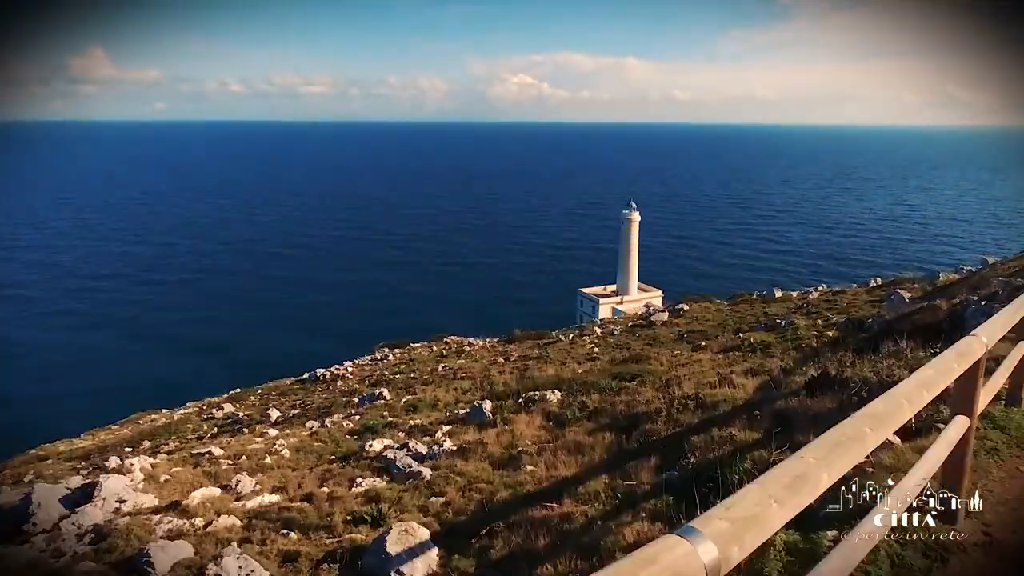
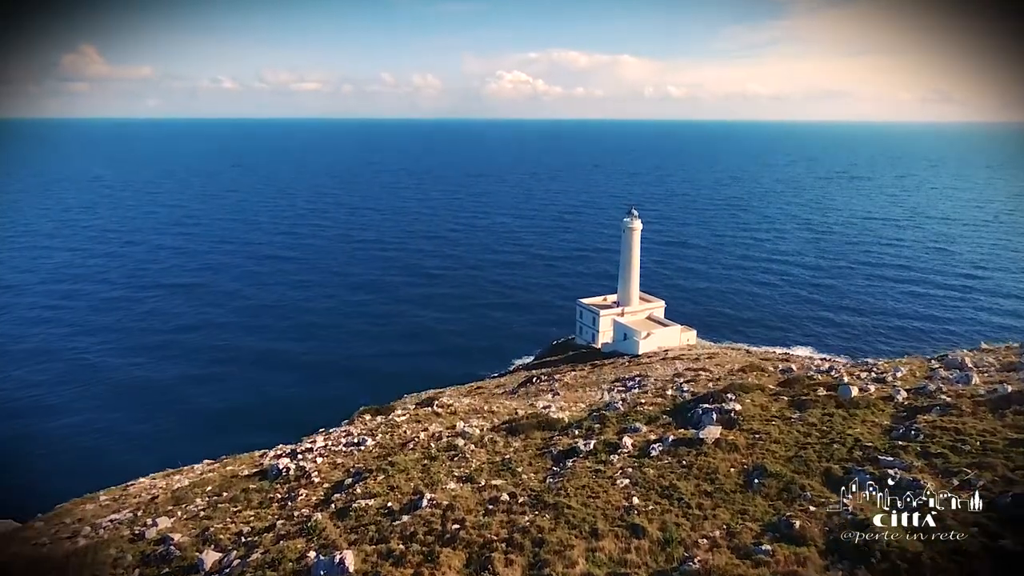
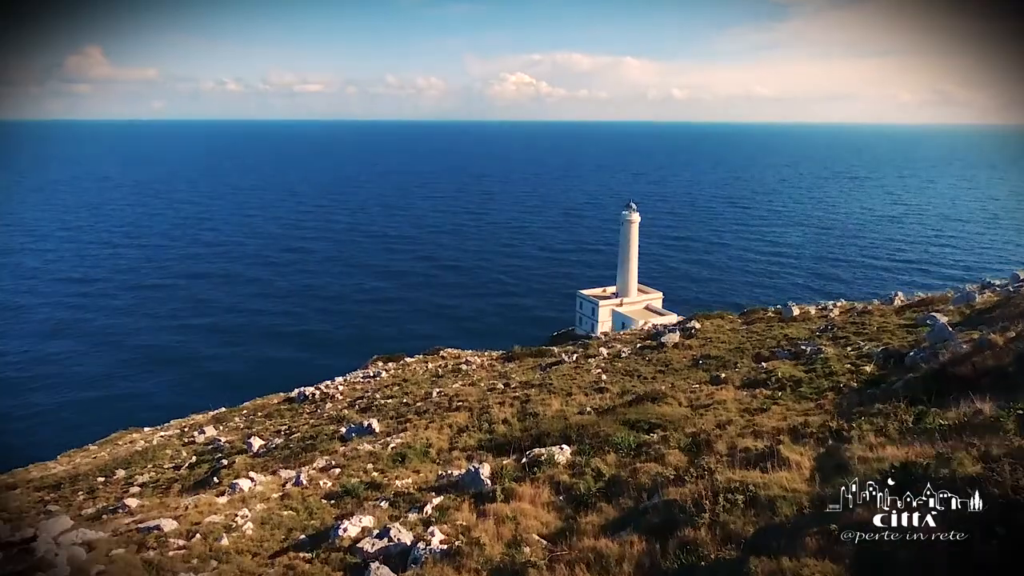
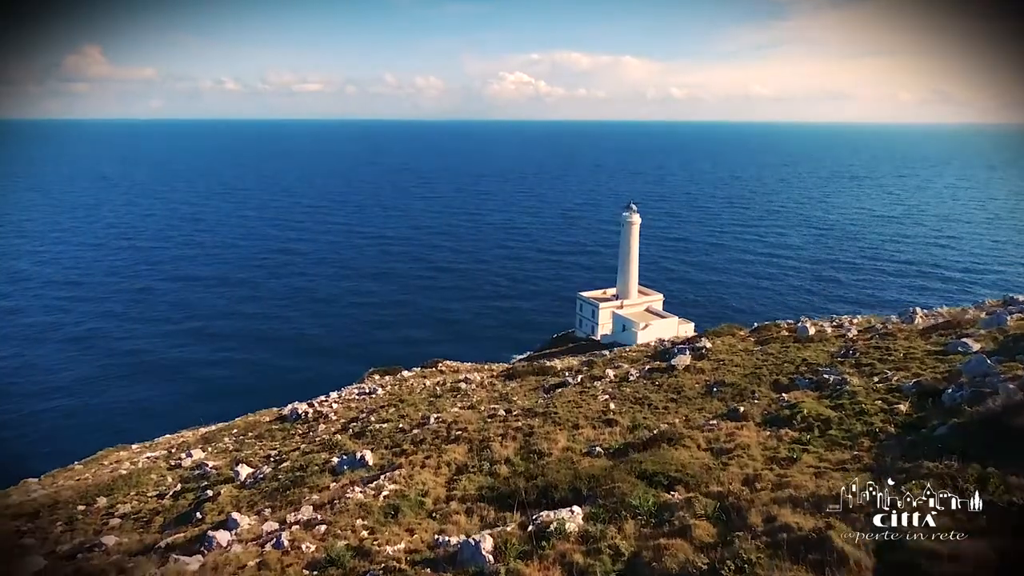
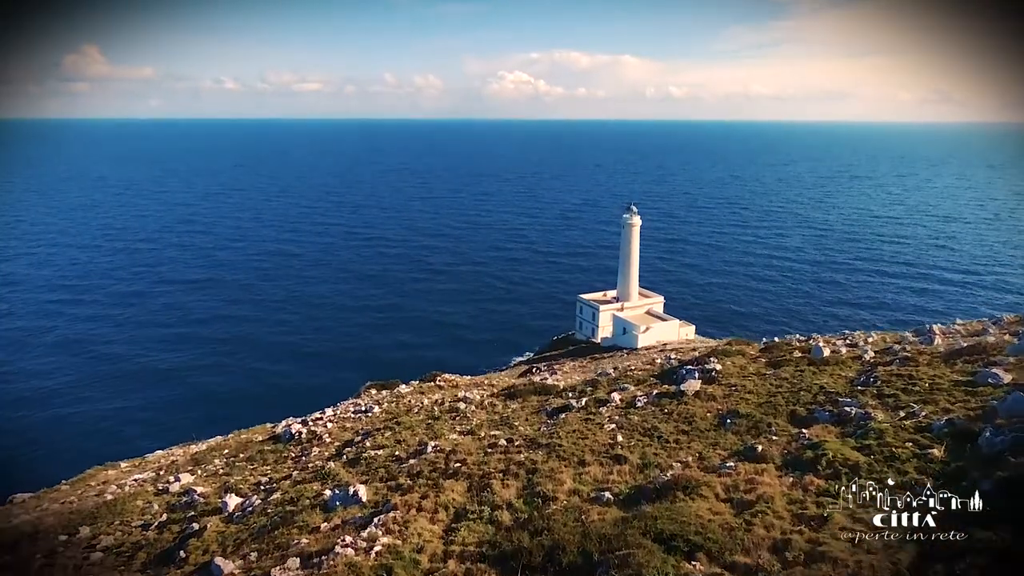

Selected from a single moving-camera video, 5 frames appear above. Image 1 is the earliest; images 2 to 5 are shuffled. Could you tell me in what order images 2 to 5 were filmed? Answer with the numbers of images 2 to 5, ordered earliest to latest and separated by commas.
3, 4, 5, 2
